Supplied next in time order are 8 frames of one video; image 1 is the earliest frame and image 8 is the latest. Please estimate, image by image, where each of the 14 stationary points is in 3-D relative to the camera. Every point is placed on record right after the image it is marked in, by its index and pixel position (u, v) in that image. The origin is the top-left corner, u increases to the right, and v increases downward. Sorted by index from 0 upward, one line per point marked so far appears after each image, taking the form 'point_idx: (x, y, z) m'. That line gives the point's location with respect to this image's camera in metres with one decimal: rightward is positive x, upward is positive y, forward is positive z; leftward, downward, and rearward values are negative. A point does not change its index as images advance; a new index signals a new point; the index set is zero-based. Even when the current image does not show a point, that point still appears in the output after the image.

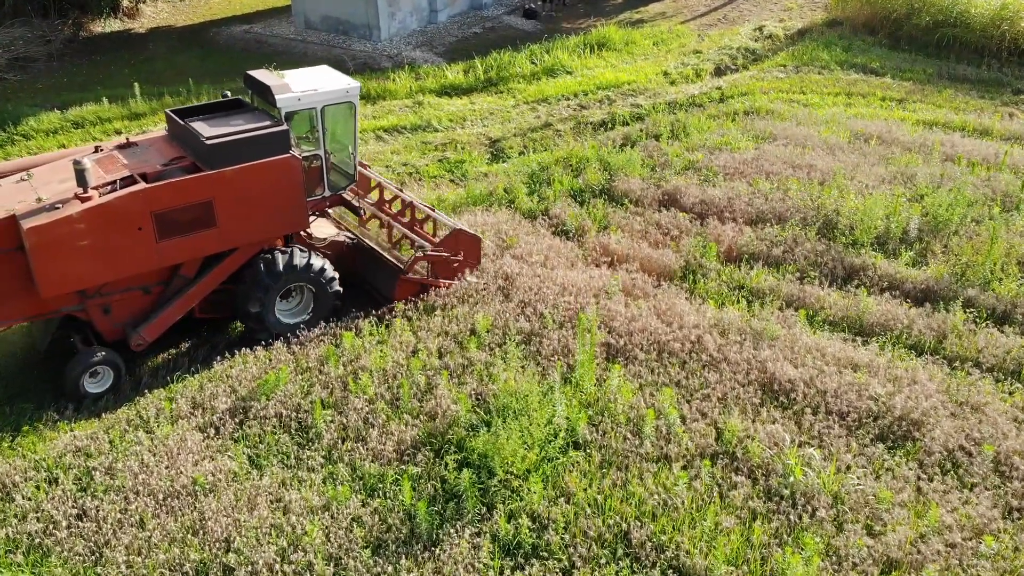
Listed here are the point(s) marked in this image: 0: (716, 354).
0: (+1.4, -0.5, +6.6) m
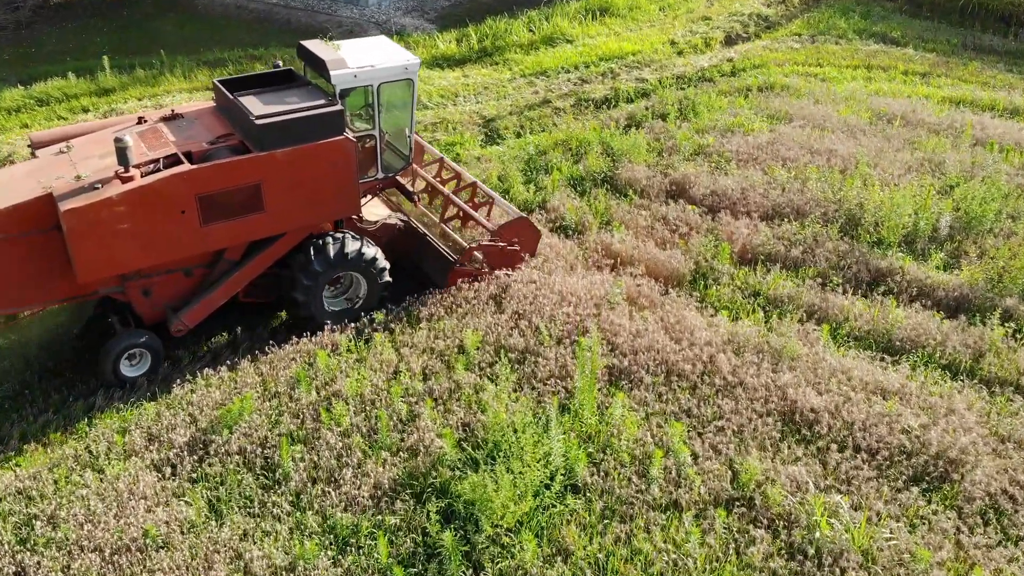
0: (+1.4, -0.6, +5.9) m
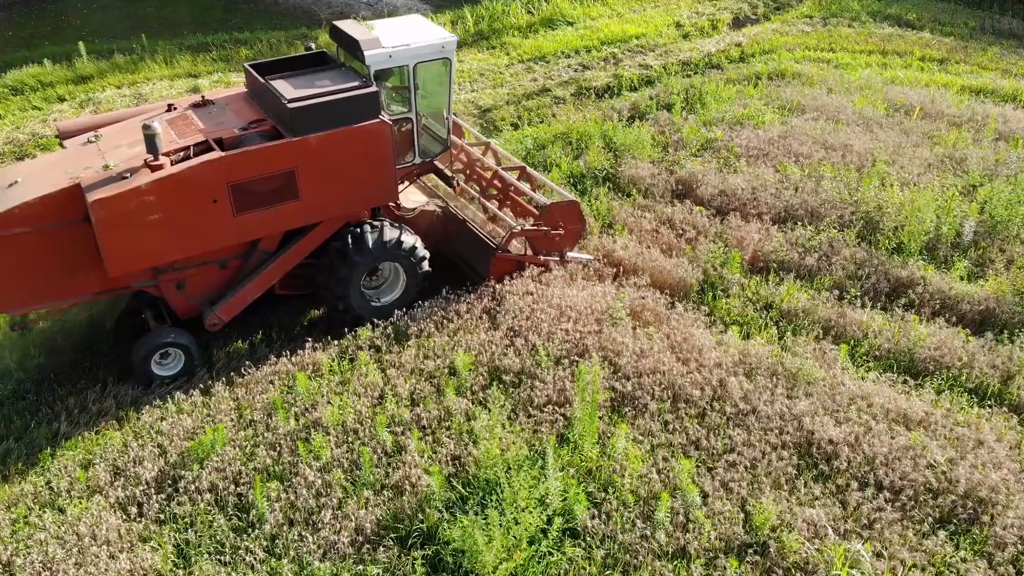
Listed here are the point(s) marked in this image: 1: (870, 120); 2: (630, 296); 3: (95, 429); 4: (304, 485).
0: (+1.3, -0.7, +5.5) m
1: (+3.4, +1.6, +9.0) m
2: (+0.8, -0.1, +6.5) m
3: (-2.5, -0.8, +5.7) m
4: (-1.1, -1.0, +5.0) m
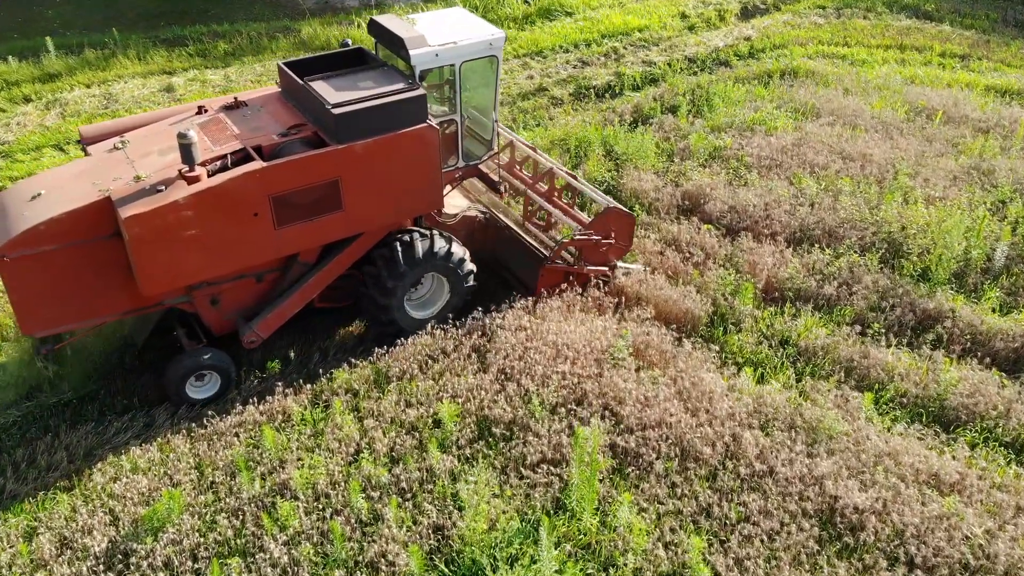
0: (+1.3, -0.9, +5.0) m
1: (+3.4, +1.4, +8.4) m
2: (+0.8, -0.3, +6.0) m
3: (-2.5, -1.1, +5.1) m
4: (-1.1, -1.3, +4.5) m
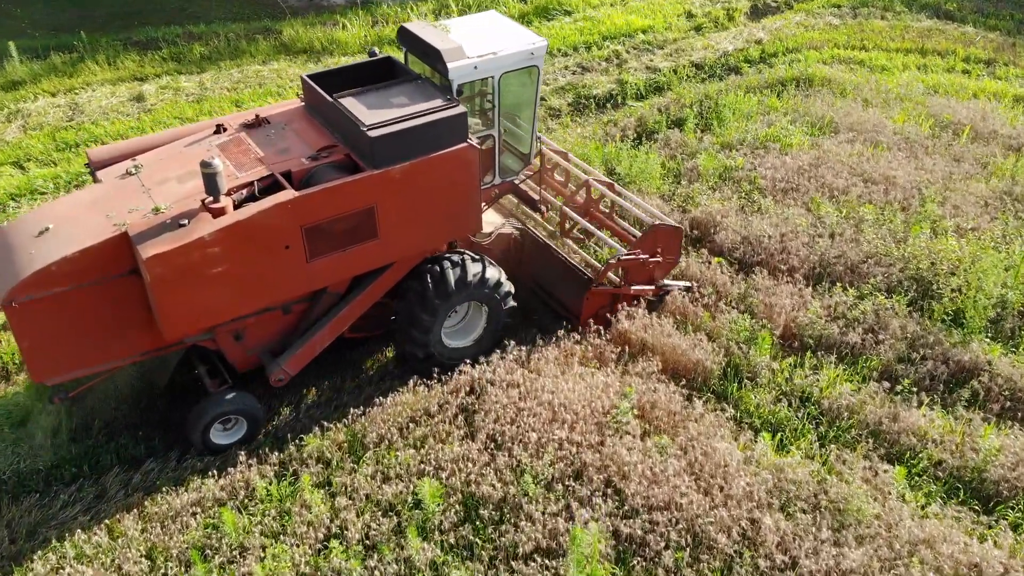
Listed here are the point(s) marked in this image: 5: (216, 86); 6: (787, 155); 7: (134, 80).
0: (+1.2, -1.2, +4.4) m
1: (+3.3, +1.2, +7.8) m
2: (+0.7, -0.6, +5.4) m
3: (-2.6, -1.4, +4.6) m
4: (-1.2, -1.6, +3.9) m
5: (-2.8, +1.9, +9.1) m
6: (+2.2, +1.1, +7.6) m
7: (-3.6, +2.0, +9.2) m
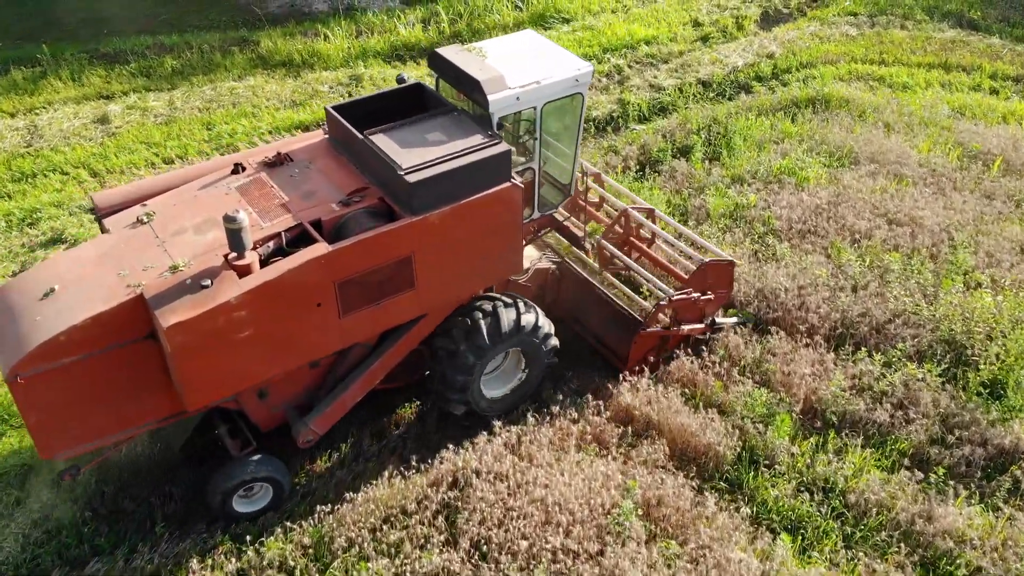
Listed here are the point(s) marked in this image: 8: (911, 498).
0: (+1.2, -1.7, +3.9) m
1: (+3.2, +0.8, +7.2) m
2: (+0.7, -1.0, +4.8) m
3: (-2.6, -1.8, +4.0) m
4: (-1.3, -2.1, +3.4) m
5: (-2.9, +1.6, +8.4) m
6: (+2.1, +0.7, +7.0) m
7: (-3.7, +1.7, +8.5) m
8: (+2.0, -1.1, +4.8) m
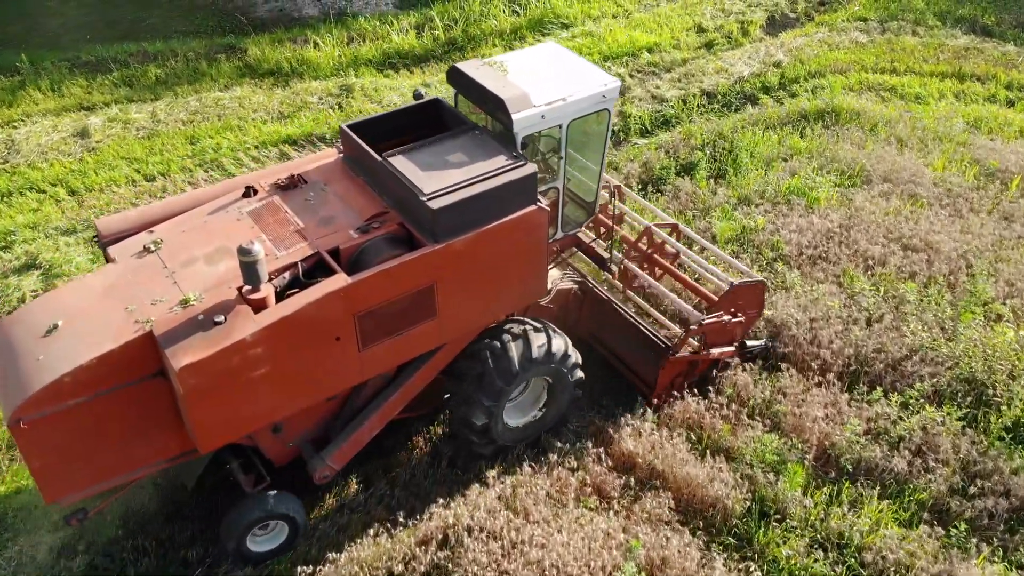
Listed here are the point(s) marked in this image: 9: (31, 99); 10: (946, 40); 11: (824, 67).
0: (+1.2, -1.9, +3.6) m
1: (+3.2, +0.7, +6.9) m
2: (+0.6, -1.2, +4.5) m
3: (-2.7, -2.0, +3.7) m
4: (-1.3, -2.3, +3.1) m
5: (-2.9, +1.5, +8.1) m
6: (+2.1, +0.5, +6.7) m
7: (-3.7, +1.5, +8.2) m
8: (+2.0, -1.3, +4.5) m
9: (-4.2, +1.7, +8.3) m
10: (+4.3, +2.5, +9.4) m
11: (+2.9, +2.0, +8.7) m
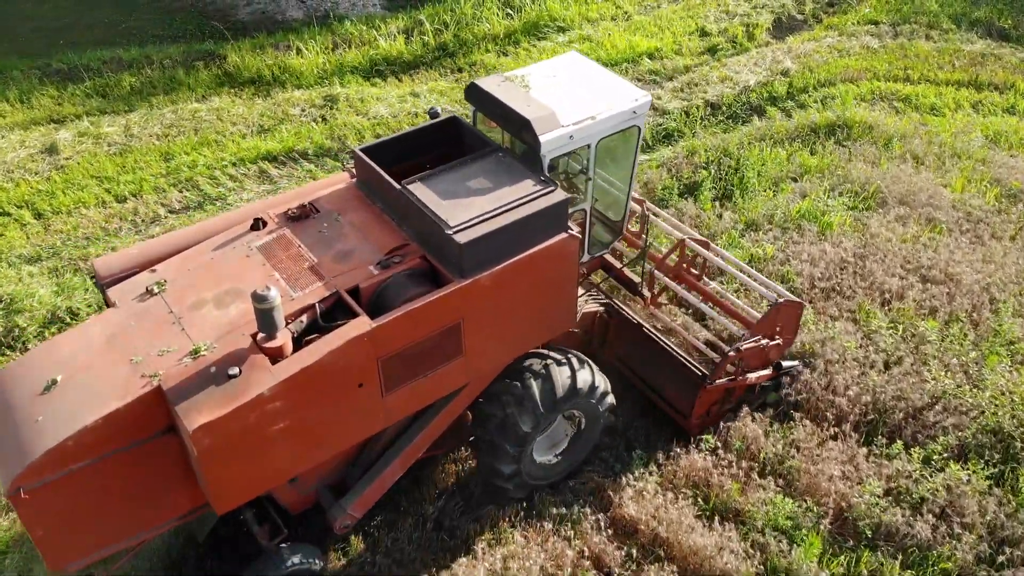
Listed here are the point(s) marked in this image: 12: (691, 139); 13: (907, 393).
0: (+1.1, -2.2, +3.2) m
1: (+3.2, +0.5, +6.5) m
2: (+0.6, -1.4, +4.2) m
3: (-2.7, -2.3, +3.4) m
4: (-1.3, -2.6, +2.8) m
5: (-3.0, +1.3, +7.7) m
6: (+2.1, +0.3, +6.3) m
7: (-3.8, +1.3, +7.8) m
8: (+1.9, -1.5, +4.1) m
9: (-4.2, +1.5, +7.8) m
10: (+4.2, +2.3, +8.9) m
11: (+2.8, +1.9, +8.3) m
12: (+1.4, +1.2, +7.4) m
13: (+2.1, -0.6, +5.2) m
